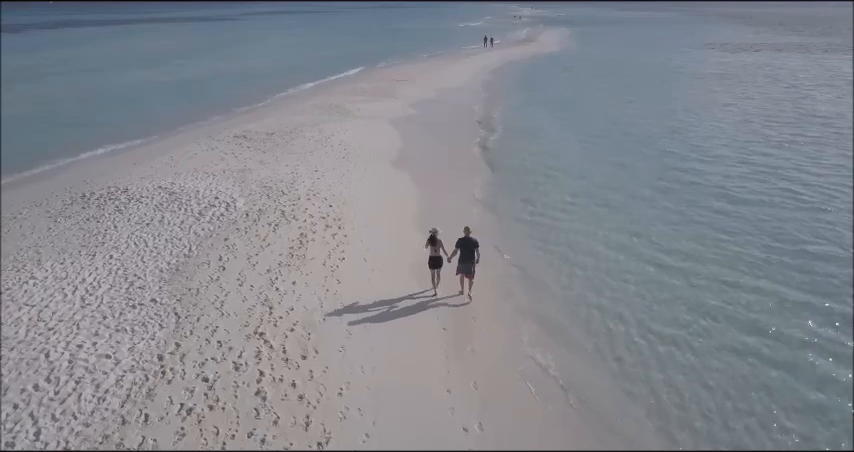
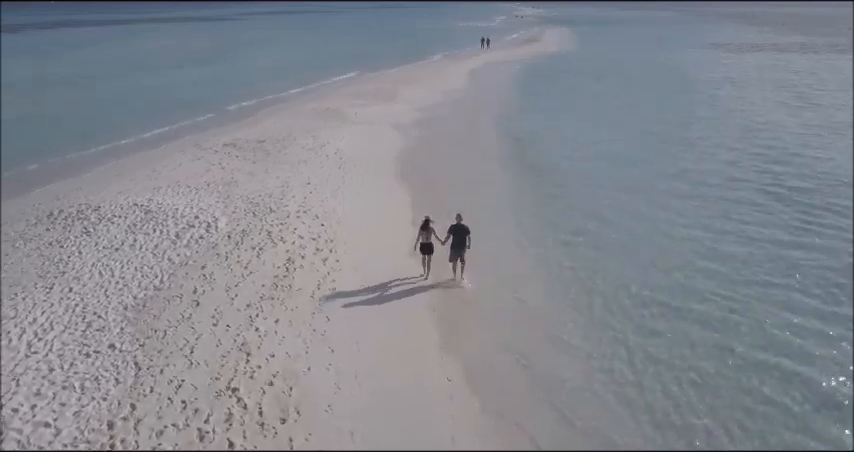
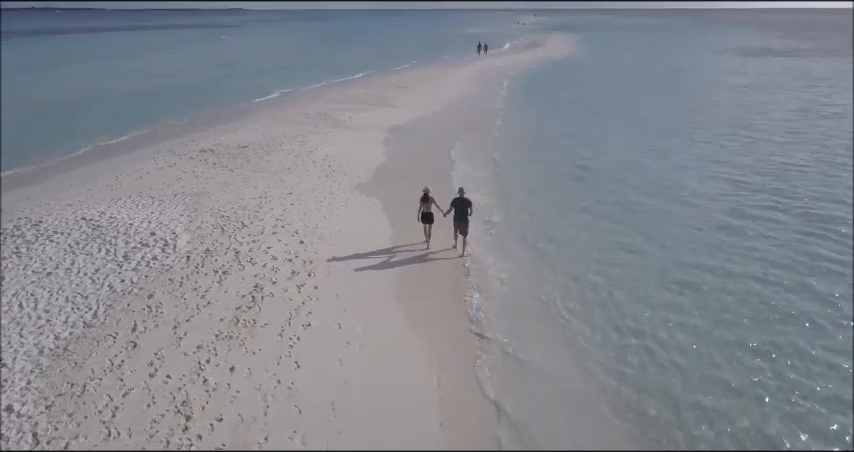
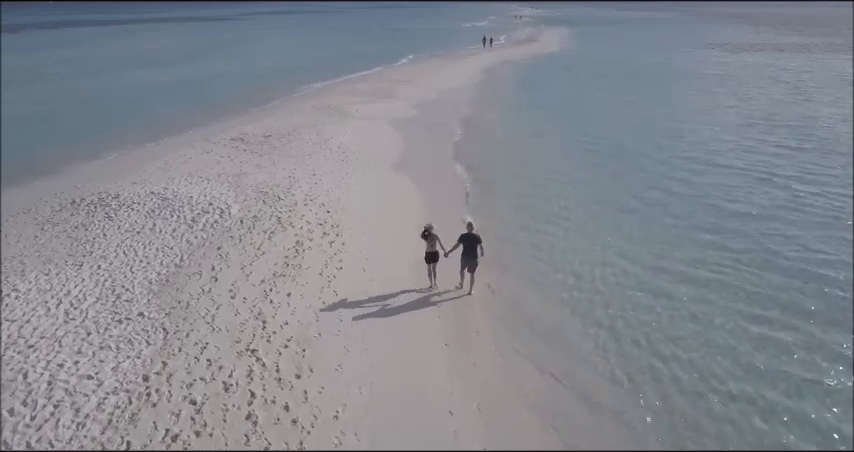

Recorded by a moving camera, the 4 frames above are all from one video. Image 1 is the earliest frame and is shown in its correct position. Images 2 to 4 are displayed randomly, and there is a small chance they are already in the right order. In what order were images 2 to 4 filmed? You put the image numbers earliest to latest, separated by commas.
4, 2, 3
